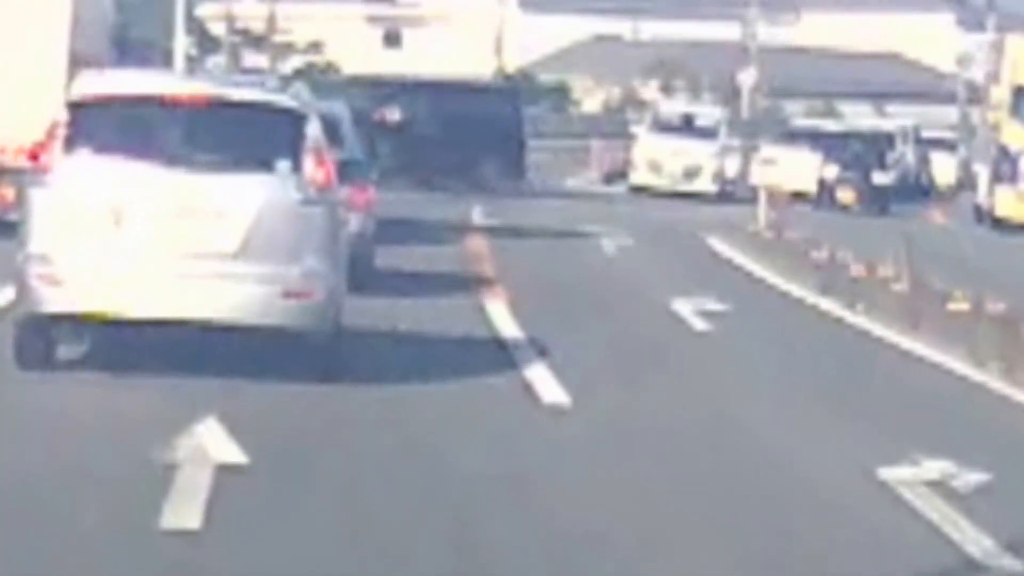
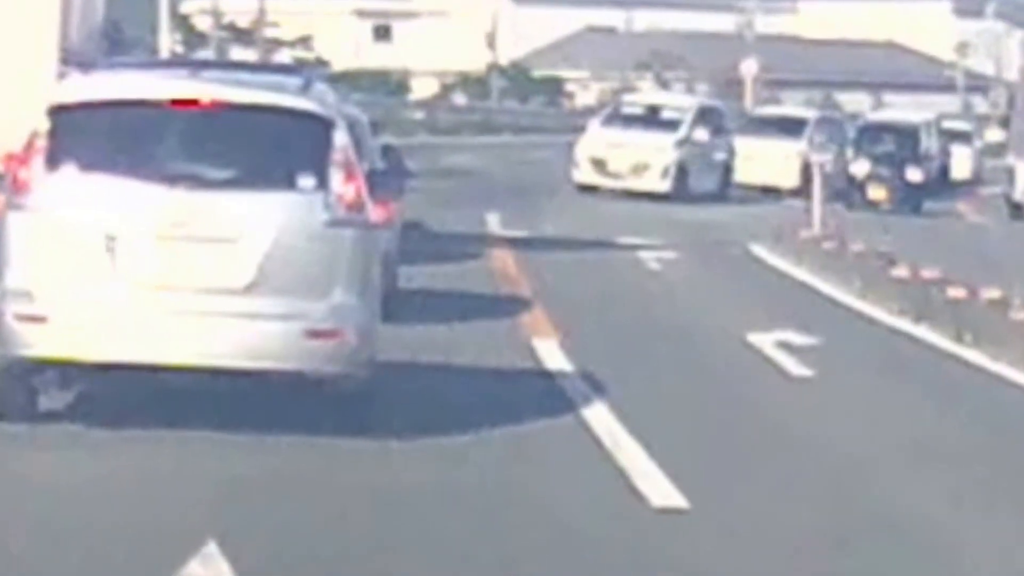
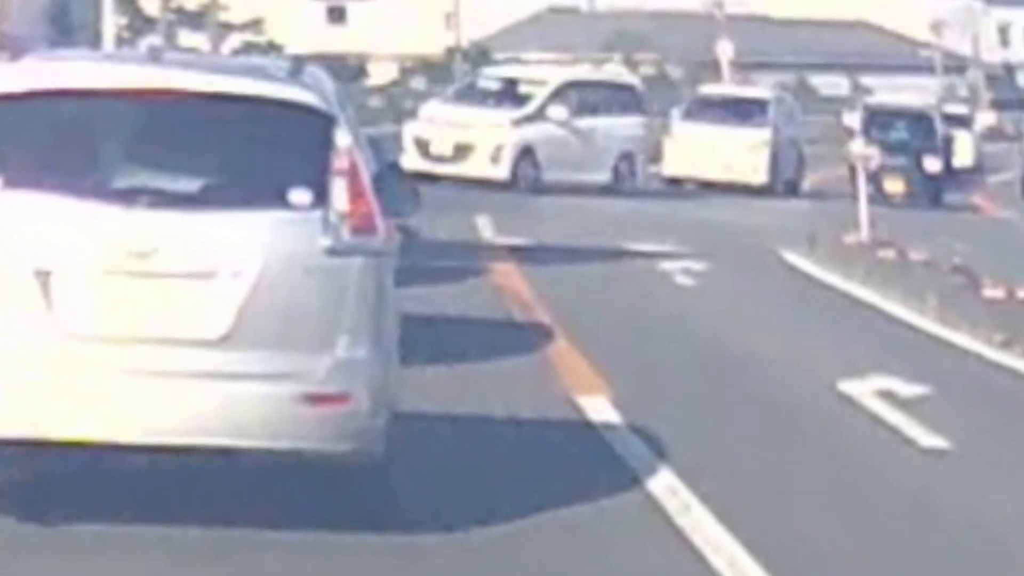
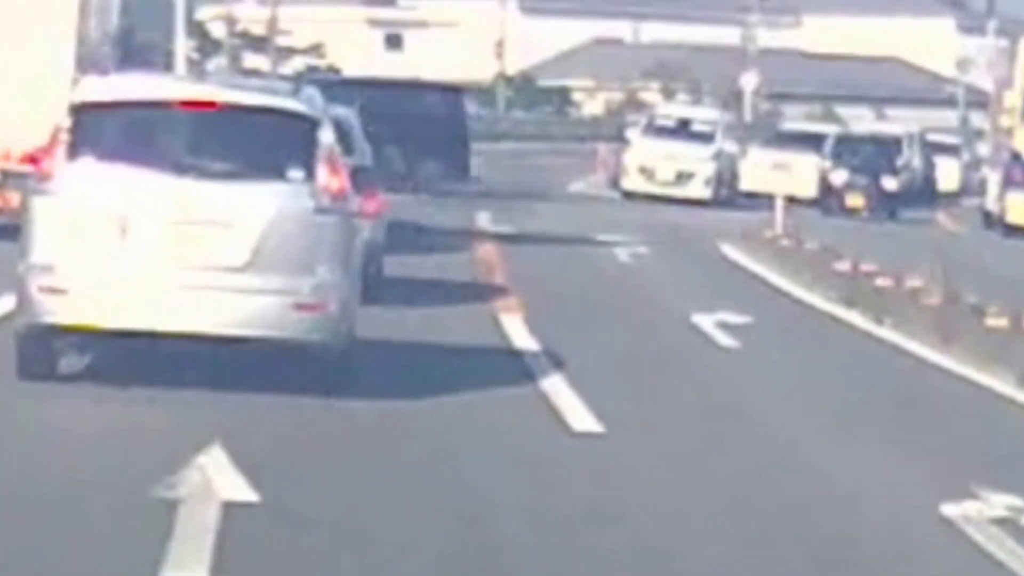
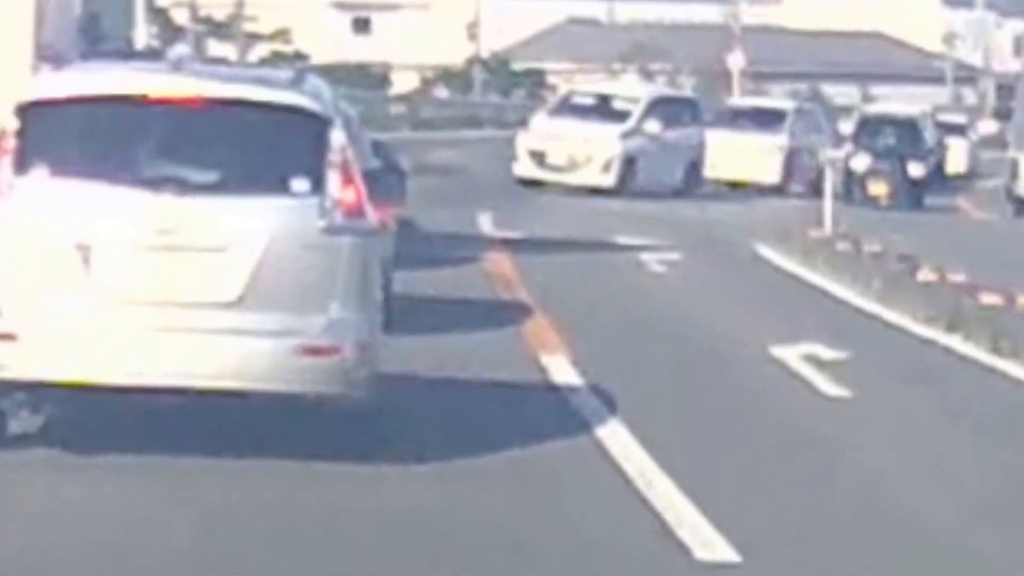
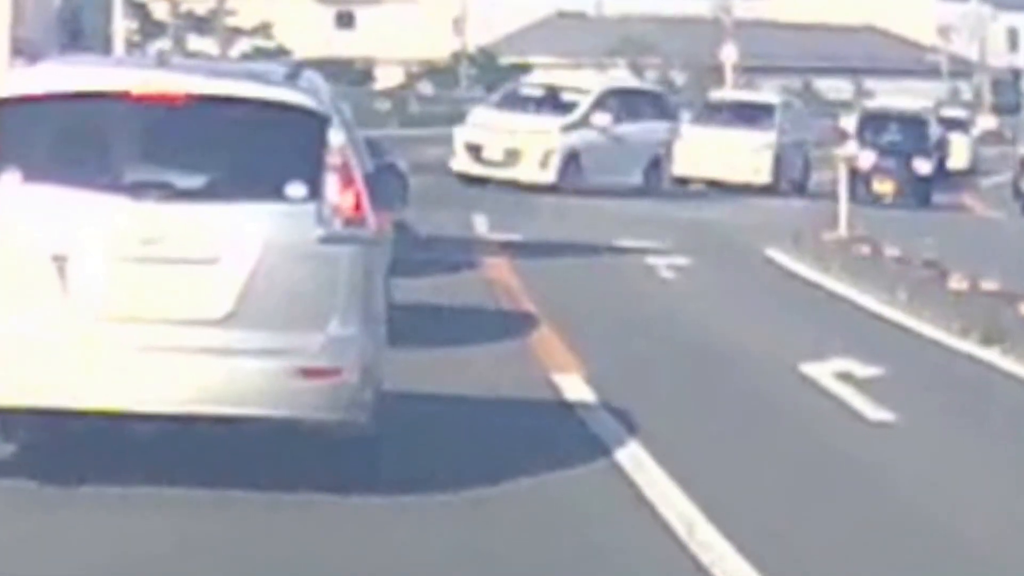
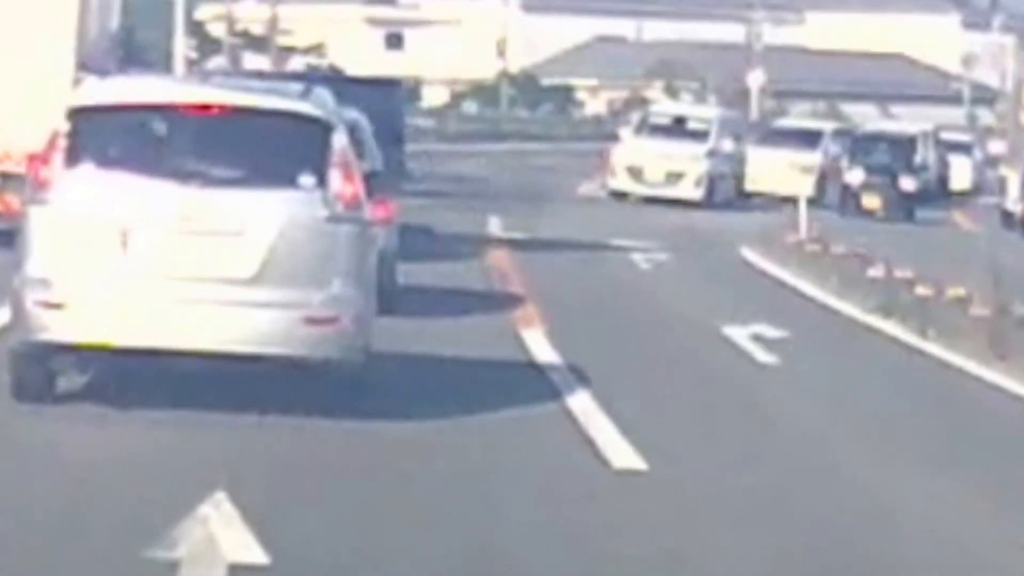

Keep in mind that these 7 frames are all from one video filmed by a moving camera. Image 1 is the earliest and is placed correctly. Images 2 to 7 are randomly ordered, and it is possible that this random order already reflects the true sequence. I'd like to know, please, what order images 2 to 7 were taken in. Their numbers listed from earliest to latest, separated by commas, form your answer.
4, 7, 2, 5, 6, 3
